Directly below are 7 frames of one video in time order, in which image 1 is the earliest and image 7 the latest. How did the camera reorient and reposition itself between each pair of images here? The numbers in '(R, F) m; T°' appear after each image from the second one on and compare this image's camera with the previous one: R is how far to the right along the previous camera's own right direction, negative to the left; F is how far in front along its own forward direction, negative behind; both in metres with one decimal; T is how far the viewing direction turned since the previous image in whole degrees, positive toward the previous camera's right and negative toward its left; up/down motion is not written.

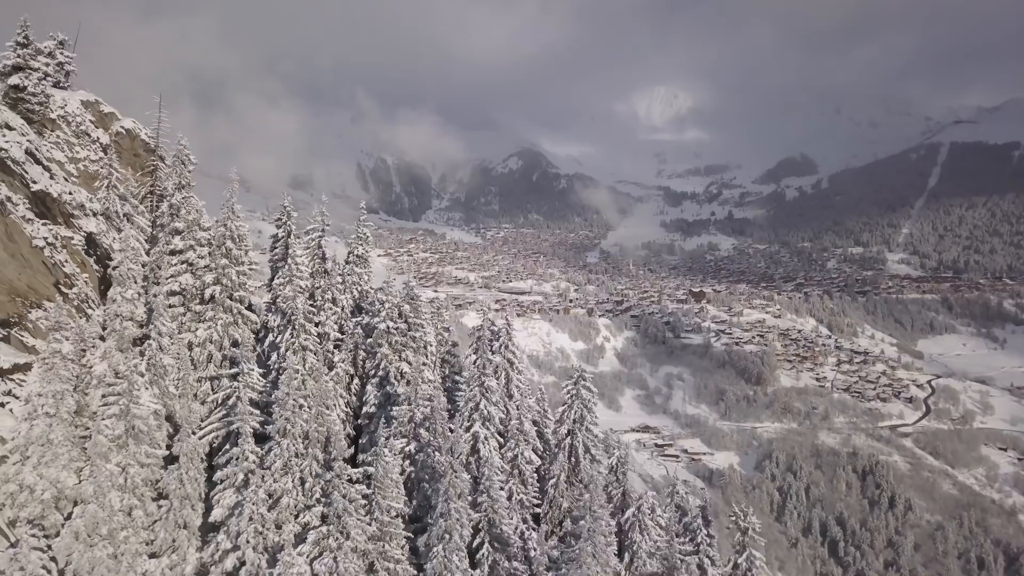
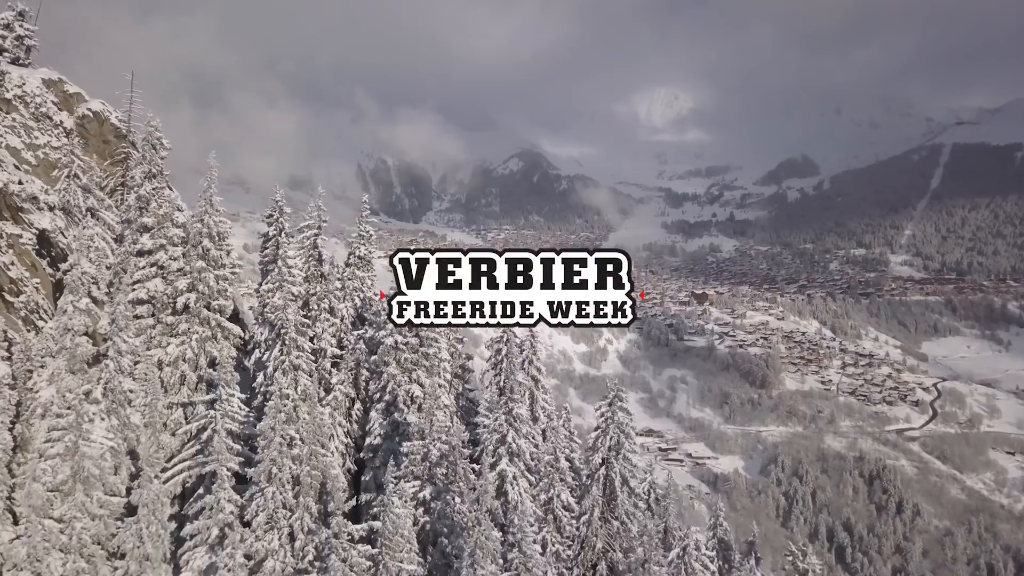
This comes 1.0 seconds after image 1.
(-0.7, +2.1) m; 0°
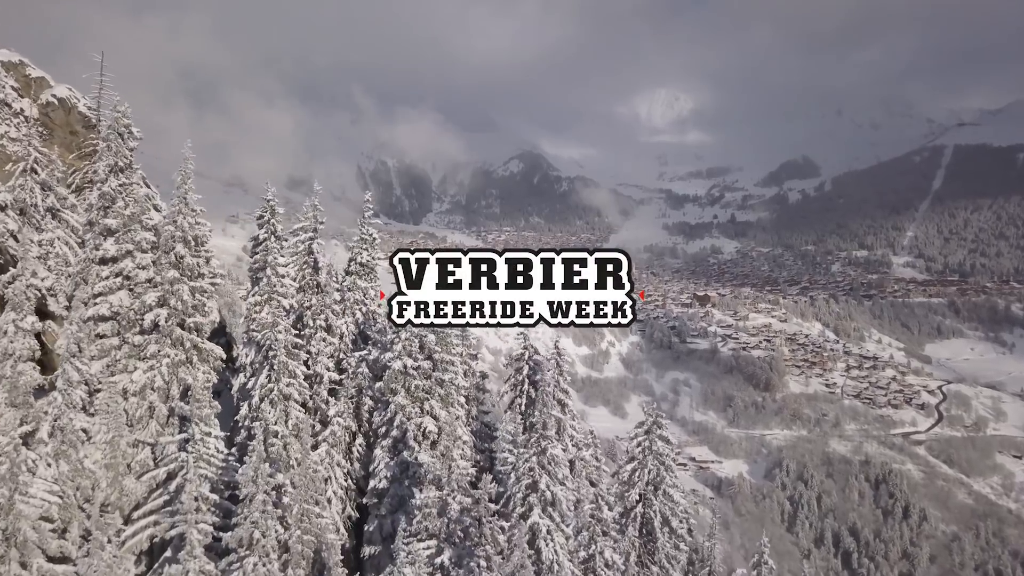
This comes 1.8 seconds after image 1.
(-0.5, +1.7) m; 0°
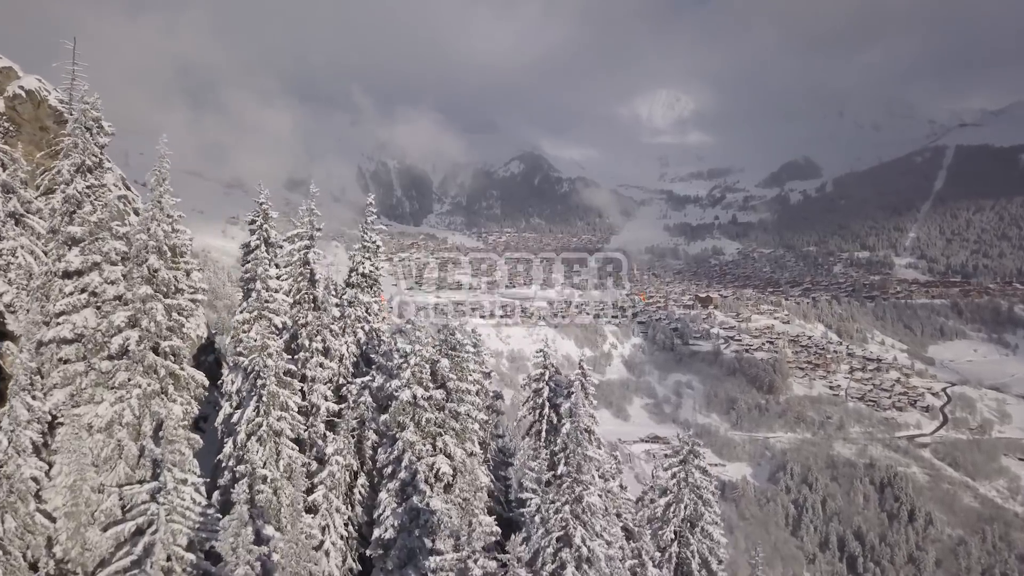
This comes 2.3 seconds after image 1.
(-0.4, +1.2) m; 0°
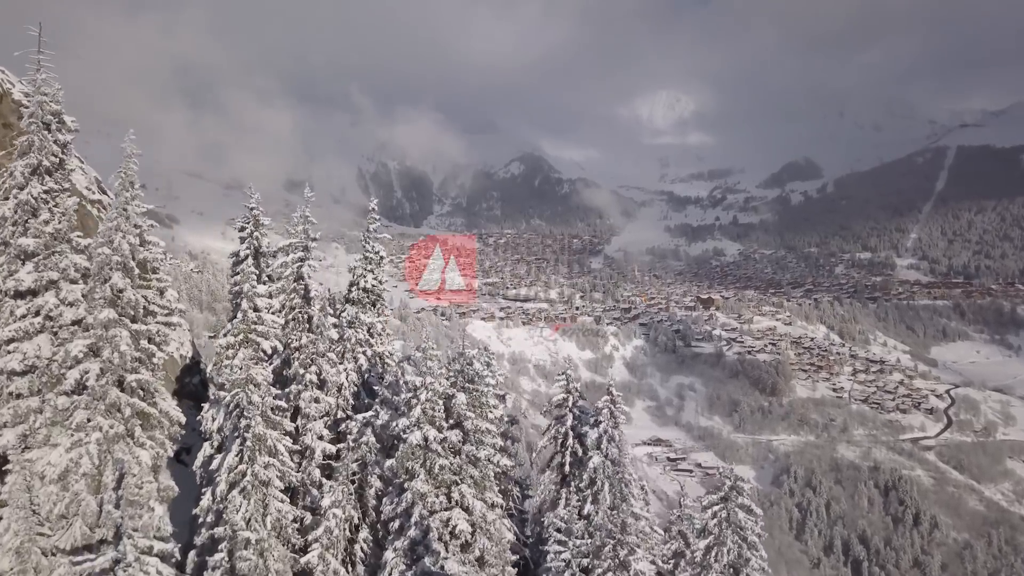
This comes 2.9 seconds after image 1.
(-0.4, +1.2) m; 0°
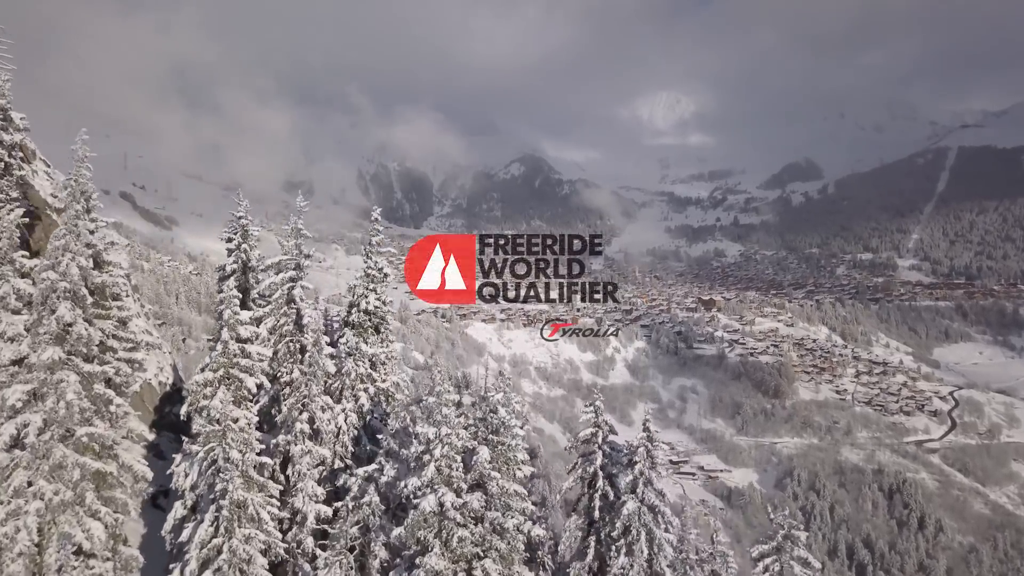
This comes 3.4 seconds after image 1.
(-0.4, +1.2) m; 0°
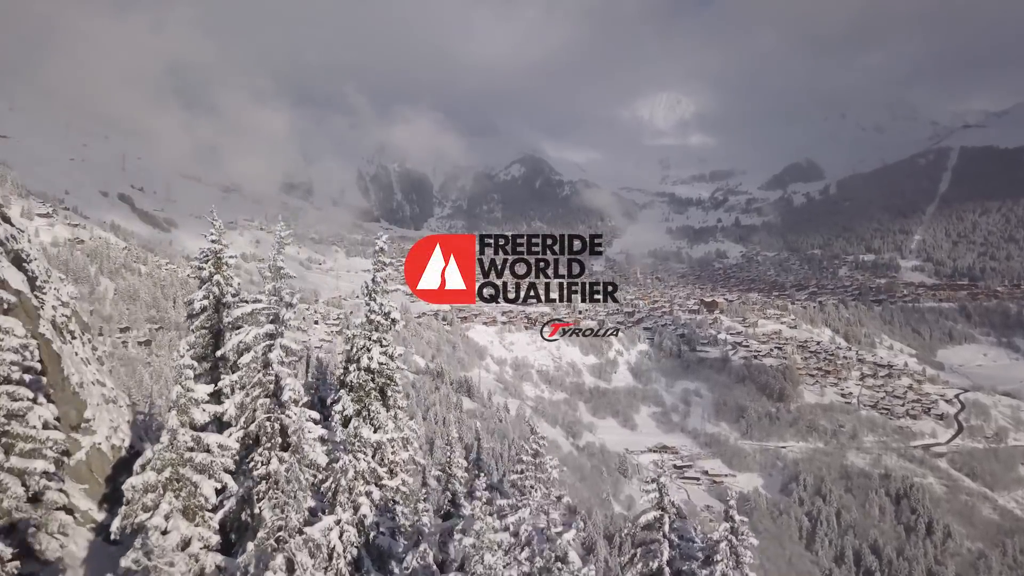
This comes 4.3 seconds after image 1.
(-0.6, +1.9) m; 0°
